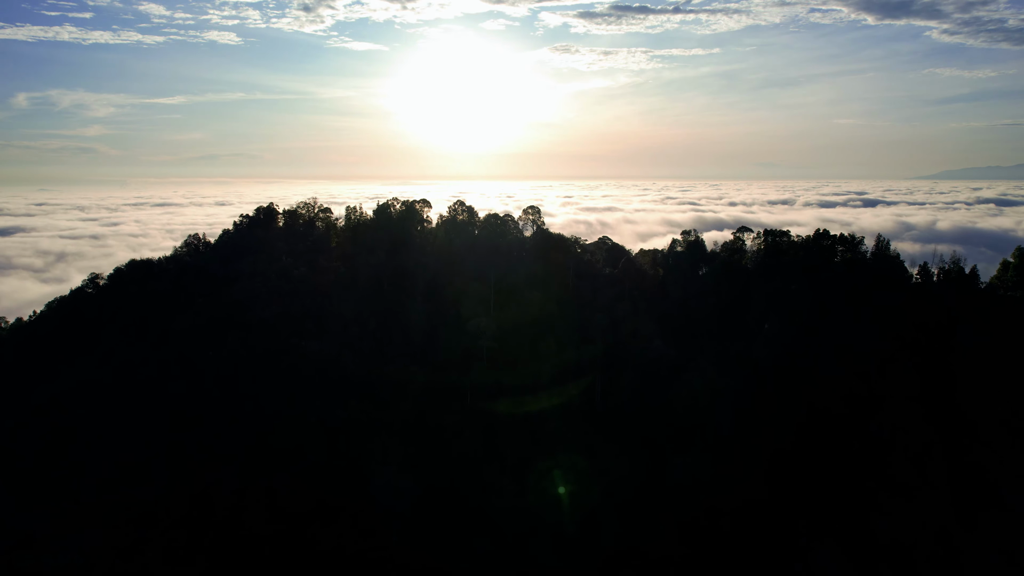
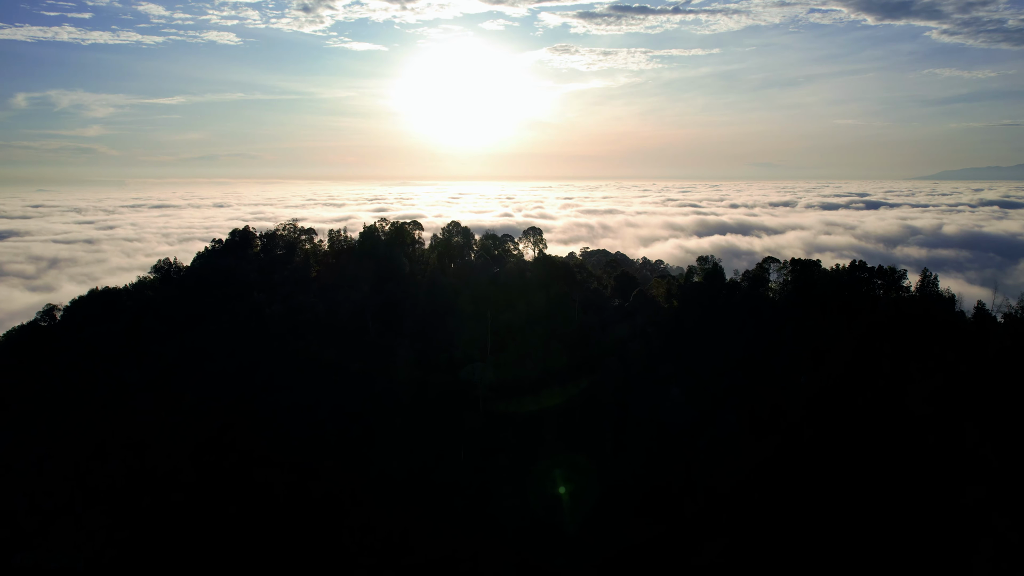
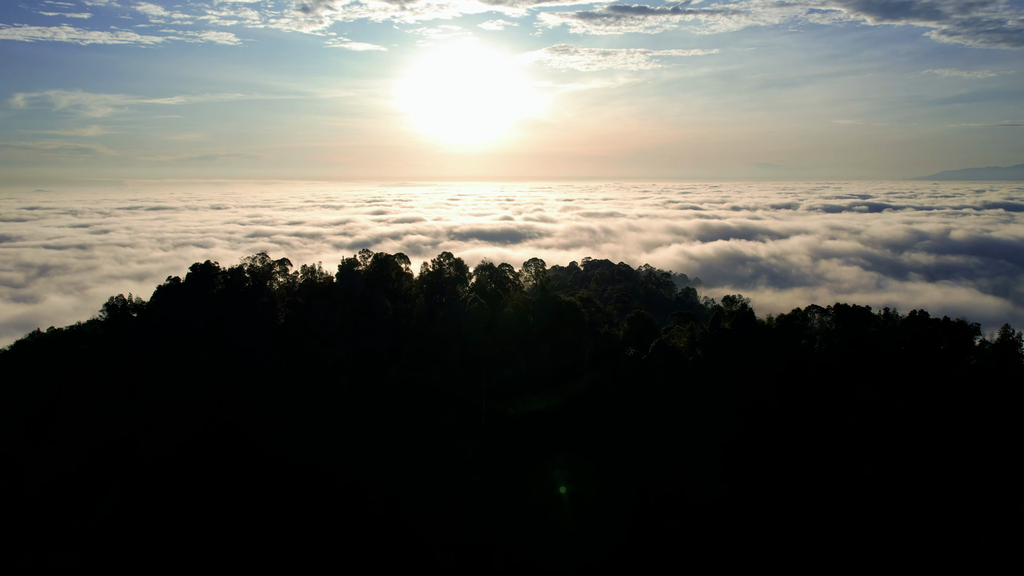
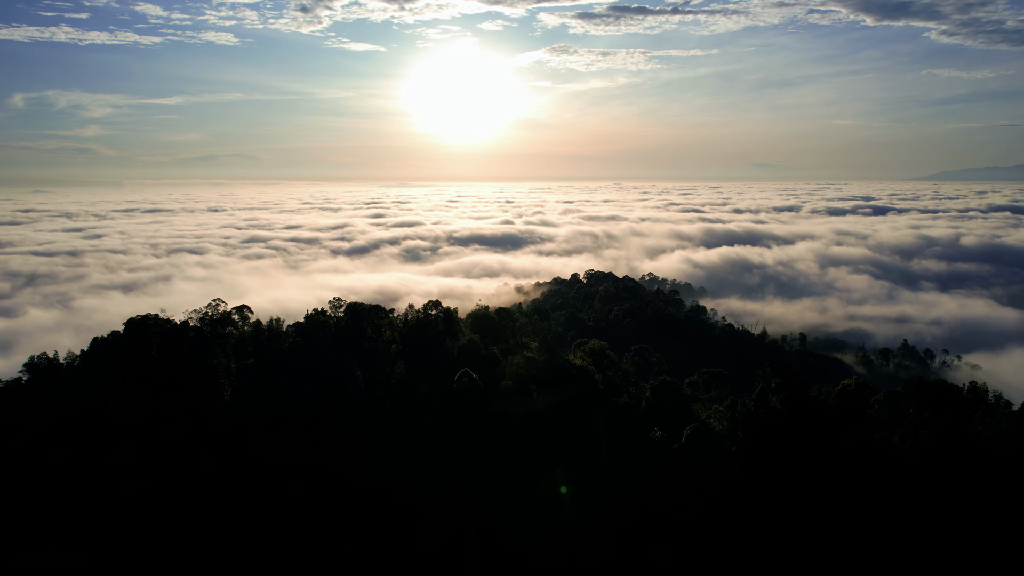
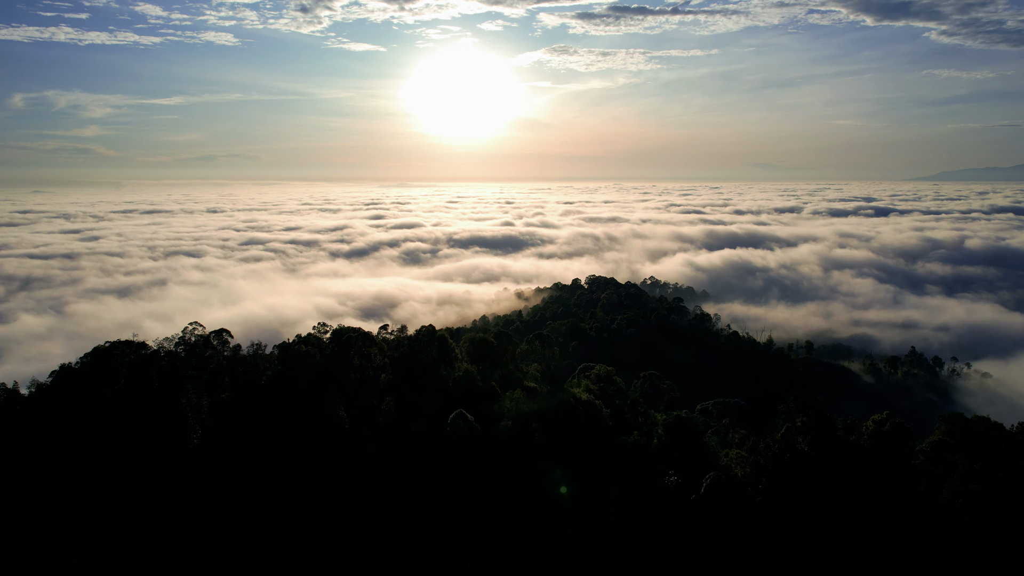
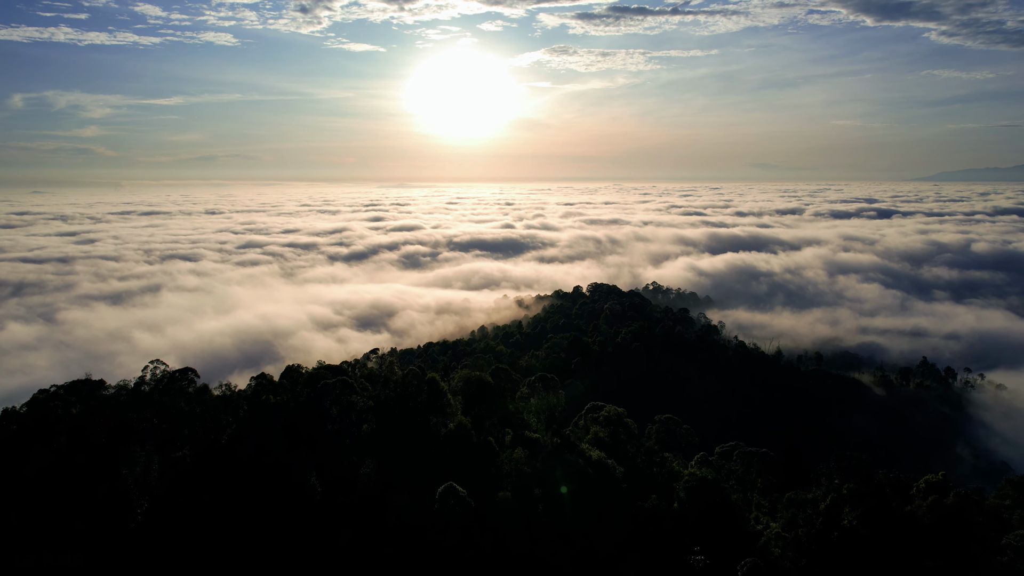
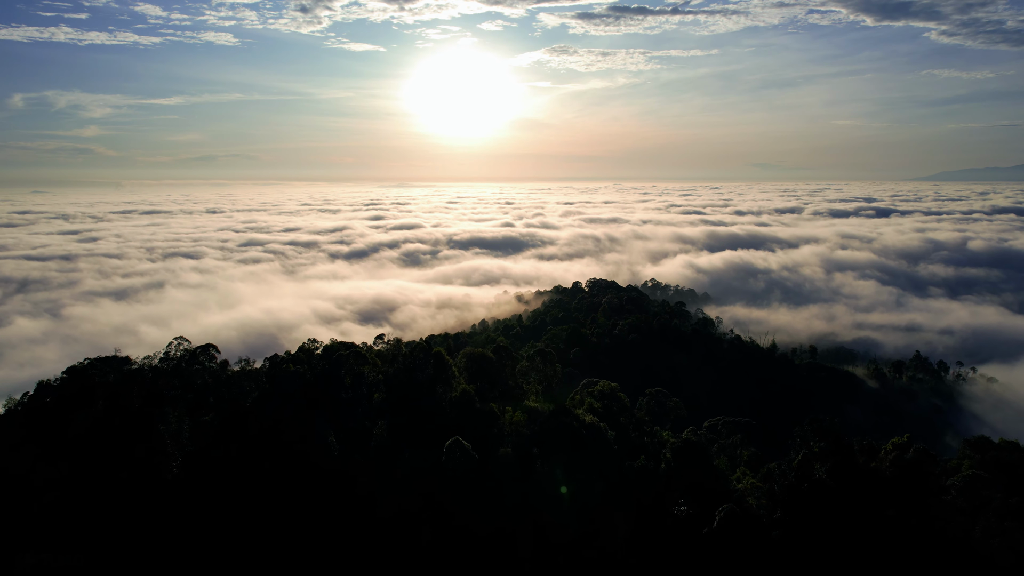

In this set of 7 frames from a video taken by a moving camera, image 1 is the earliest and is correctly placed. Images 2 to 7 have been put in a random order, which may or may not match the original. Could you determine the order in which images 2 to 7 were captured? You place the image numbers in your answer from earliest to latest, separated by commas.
2, 3, 4, 5, 7, 6
